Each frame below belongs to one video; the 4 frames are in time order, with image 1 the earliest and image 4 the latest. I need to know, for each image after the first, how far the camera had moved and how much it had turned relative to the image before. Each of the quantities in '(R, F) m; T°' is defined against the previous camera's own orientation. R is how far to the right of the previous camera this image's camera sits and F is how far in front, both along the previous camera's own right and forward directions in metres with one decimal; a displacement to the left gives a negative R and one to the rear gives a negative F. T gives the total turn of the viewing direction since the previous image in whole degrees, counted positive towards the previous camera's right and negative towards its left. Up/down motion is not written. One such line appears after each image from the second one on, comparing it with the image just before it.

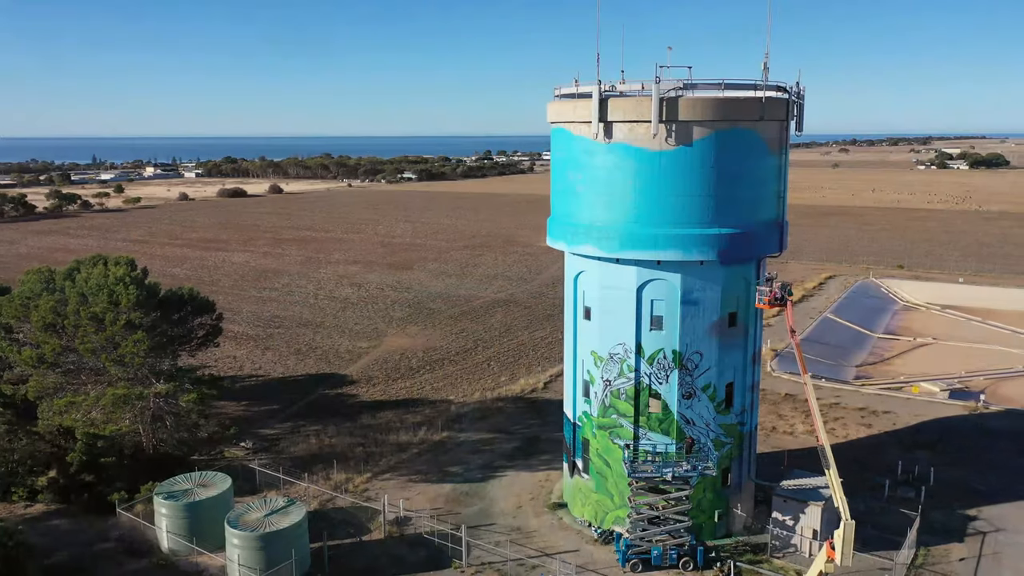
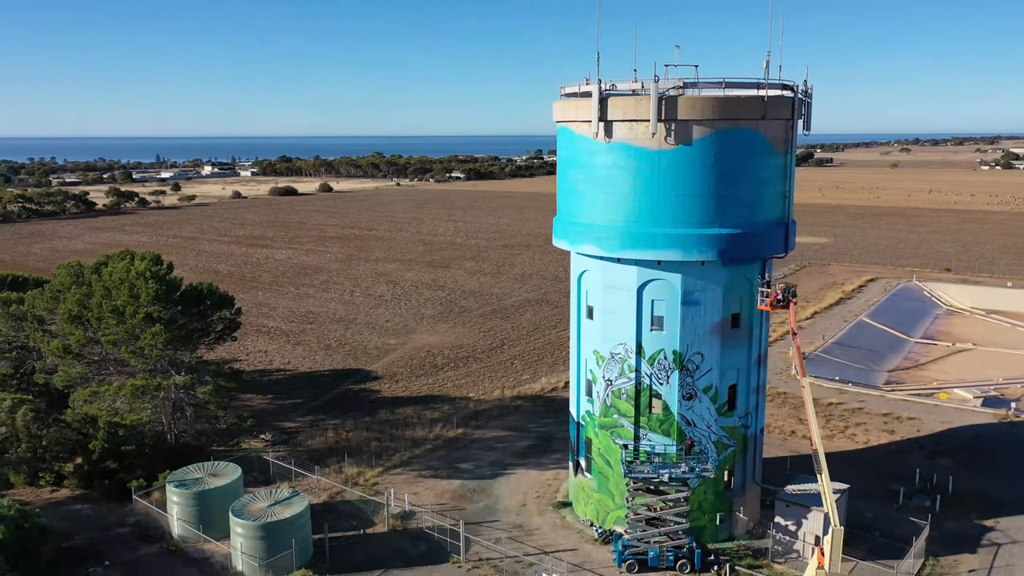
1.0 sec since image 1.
(+1.0, -0.1) m; -3°
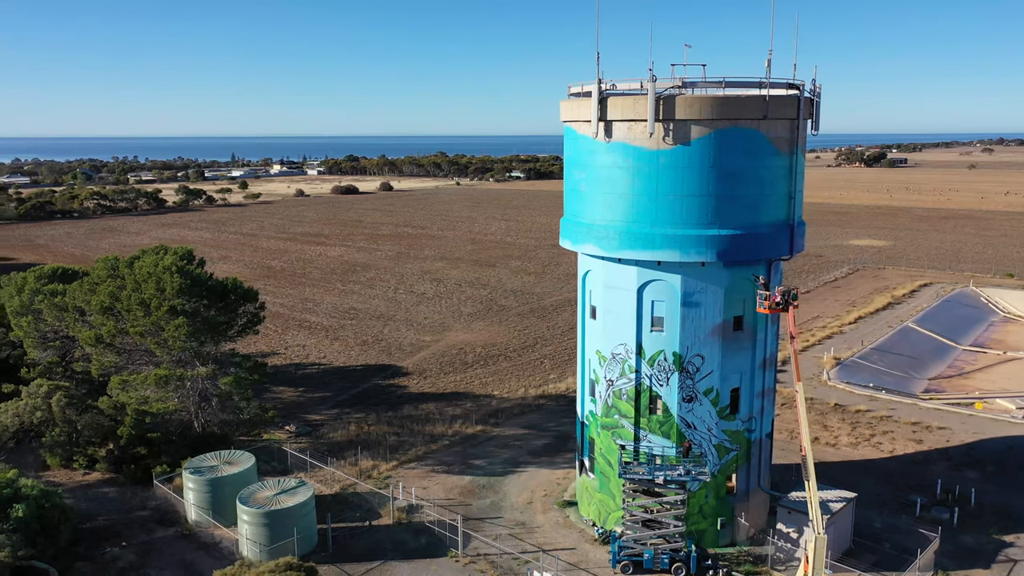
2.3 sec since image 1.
(+1.3, -0.1) m; -4°
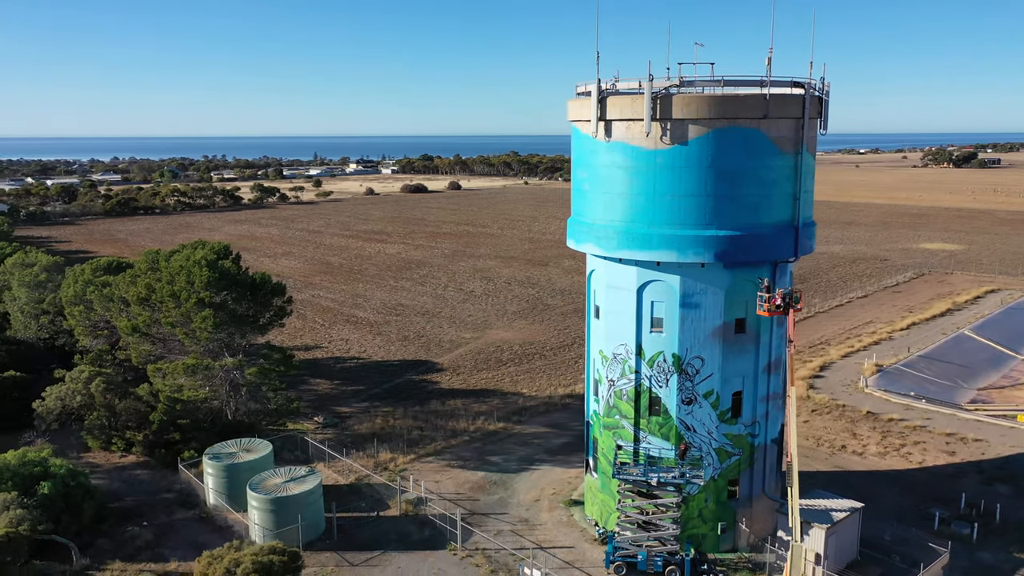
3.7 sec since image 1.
(+1.5, -0.1) m; -5°
